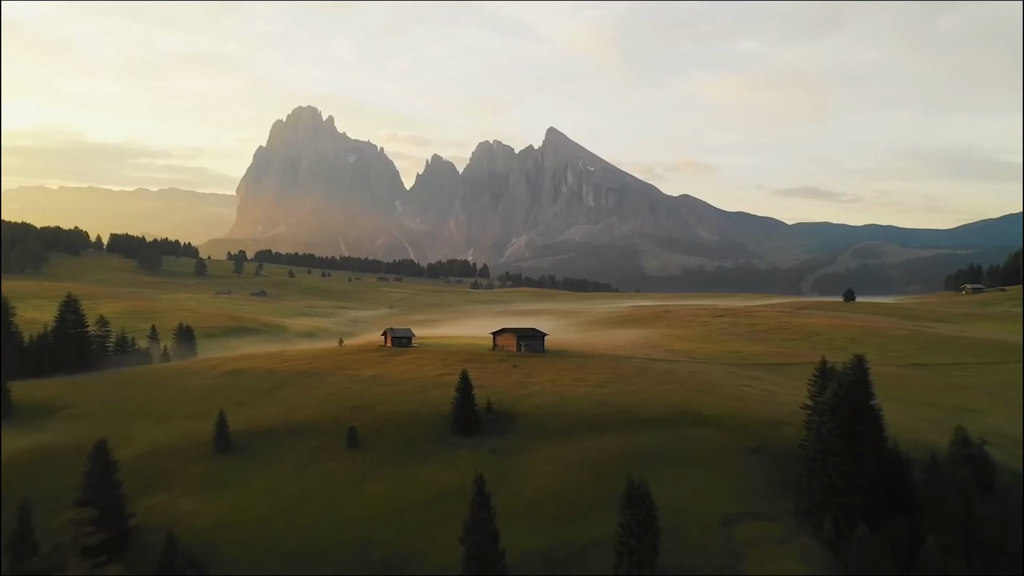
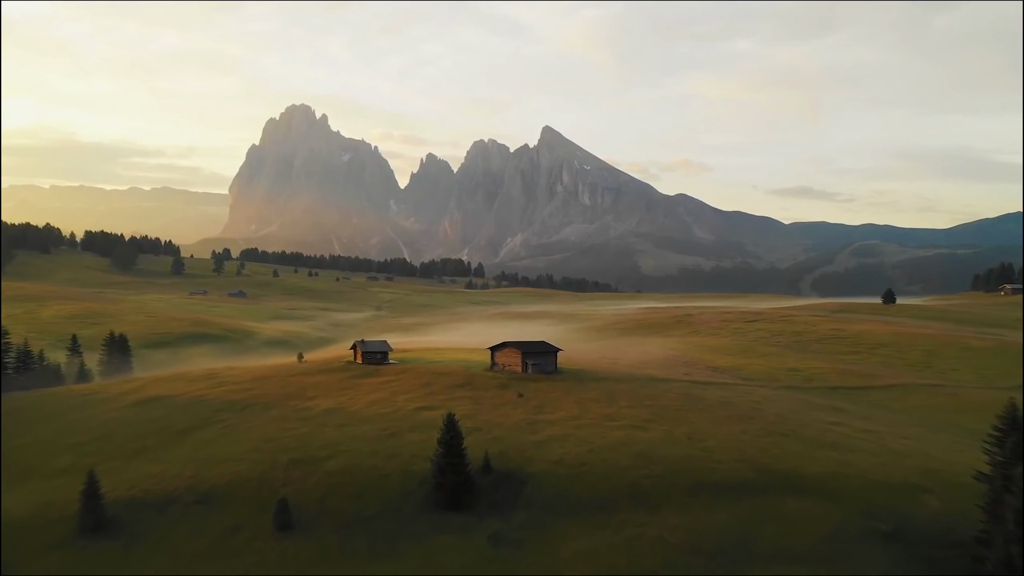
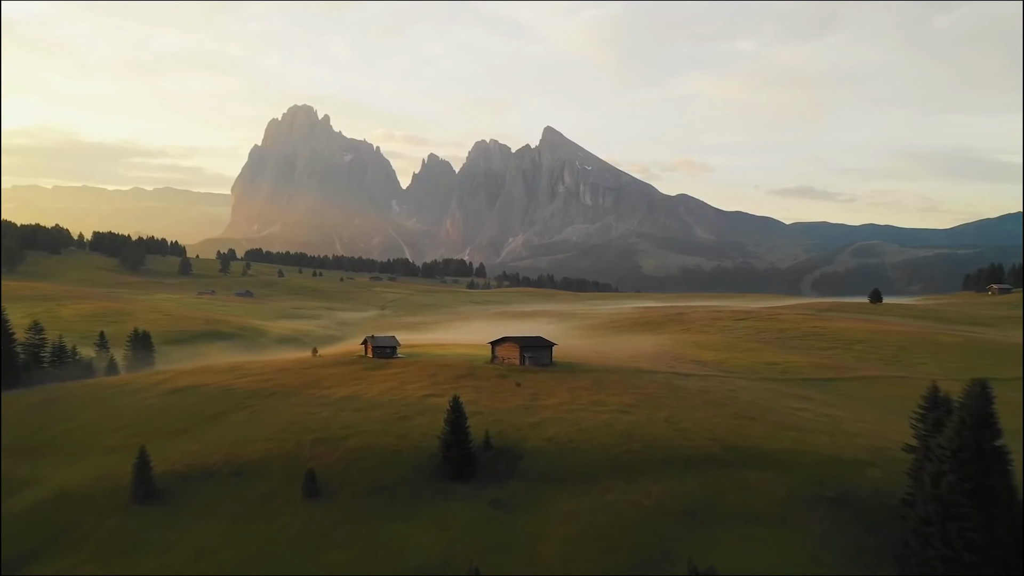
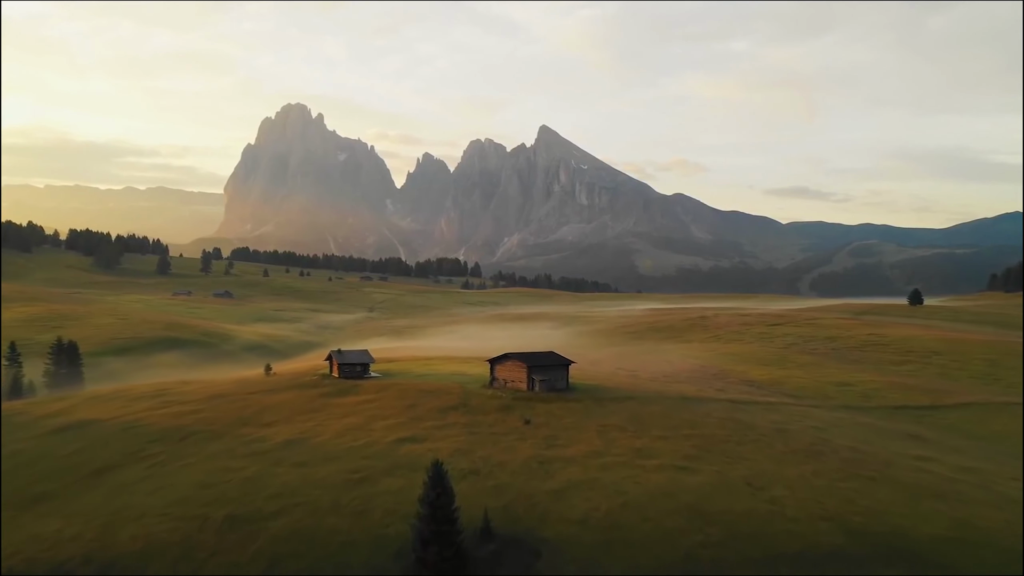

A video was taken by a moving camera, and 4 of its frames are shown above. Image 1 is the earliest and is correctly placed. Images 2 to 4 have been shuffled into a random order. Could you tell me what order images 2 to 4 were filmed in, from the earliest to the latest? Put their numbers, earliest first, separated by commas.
3, 2, 4
